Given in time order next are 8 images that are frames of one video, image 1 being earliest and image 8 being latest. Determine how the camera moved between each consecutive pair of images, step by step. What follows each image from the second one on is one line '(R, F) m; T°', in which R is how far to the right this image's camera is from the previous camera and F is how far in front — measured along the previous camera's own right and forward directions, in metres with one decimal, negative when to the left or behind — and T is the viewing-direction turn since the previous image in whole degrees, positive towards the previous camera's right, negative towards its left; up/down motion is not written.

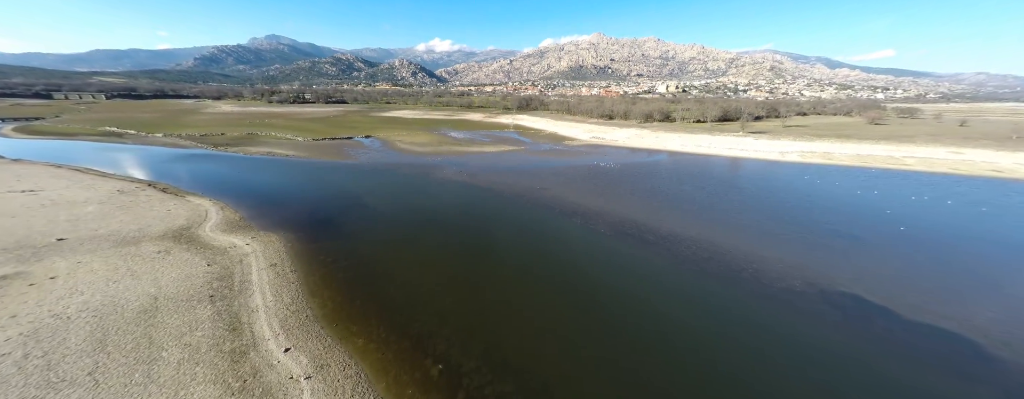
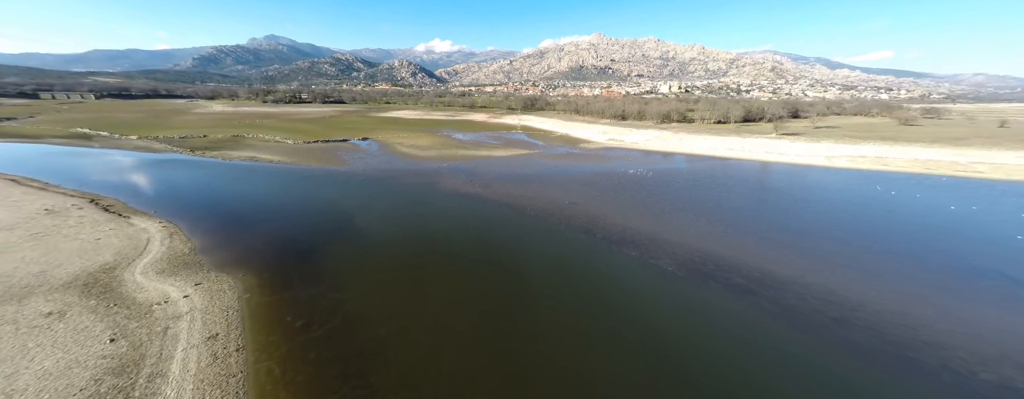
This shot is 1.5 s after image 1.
(-1.3, +3.2) m; 0°
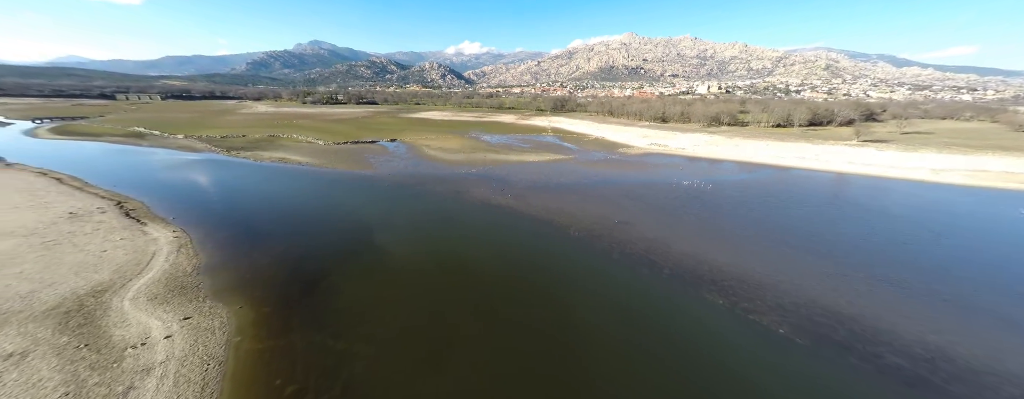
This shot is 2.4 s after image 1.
(-0.7, +2.0) m; -5°
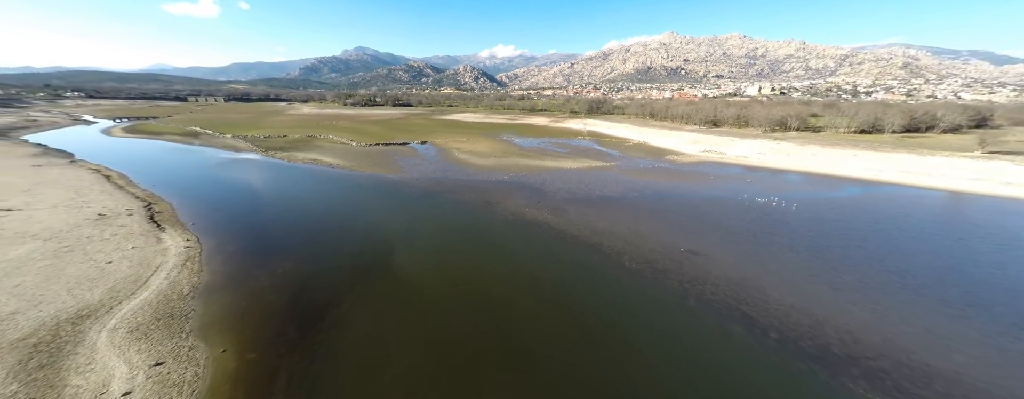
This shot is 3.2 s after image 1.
(-0.5, +2.0) m; -6°
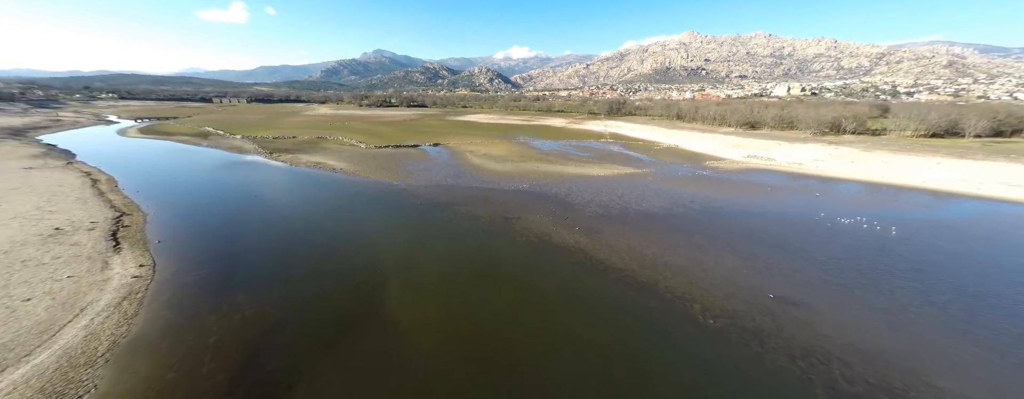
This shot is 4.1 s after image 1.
(-0.4, +2.5) m; -2°
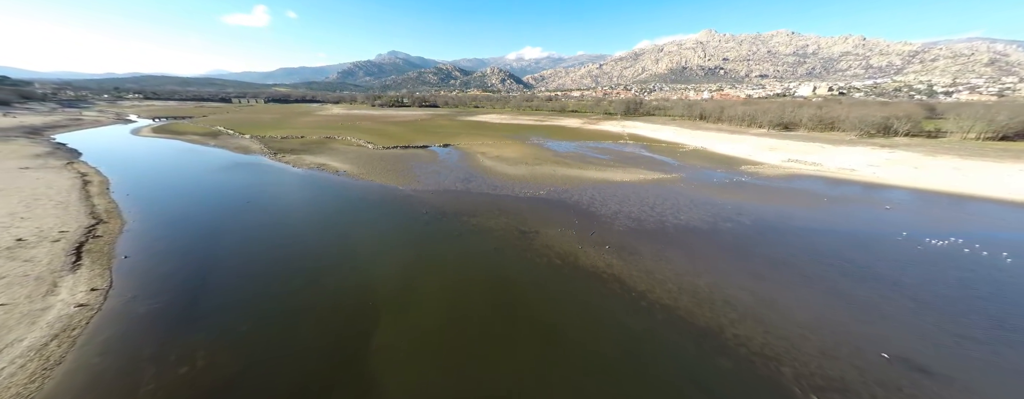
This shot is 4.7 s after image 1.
(-0.3, +1.8) m; -2°
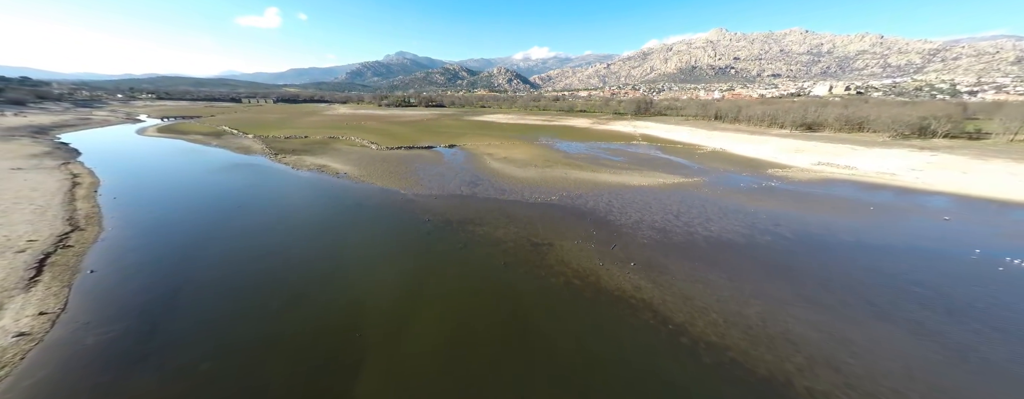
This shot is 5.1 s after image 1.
(-0.2, +1.2) m; -1°
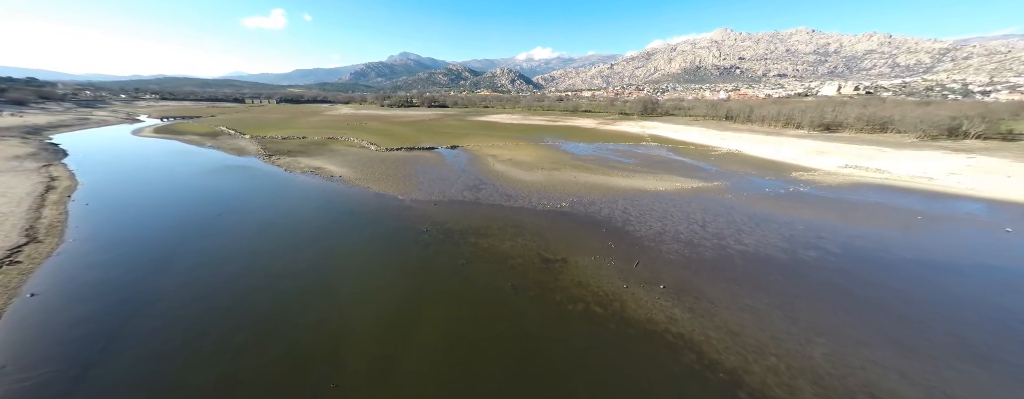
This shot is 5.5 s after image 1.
(-0.2, +1.2) m; 0°
